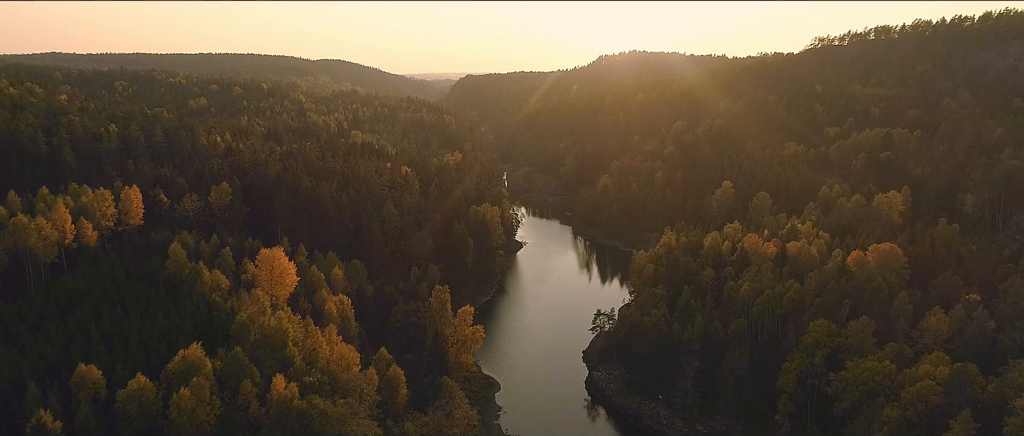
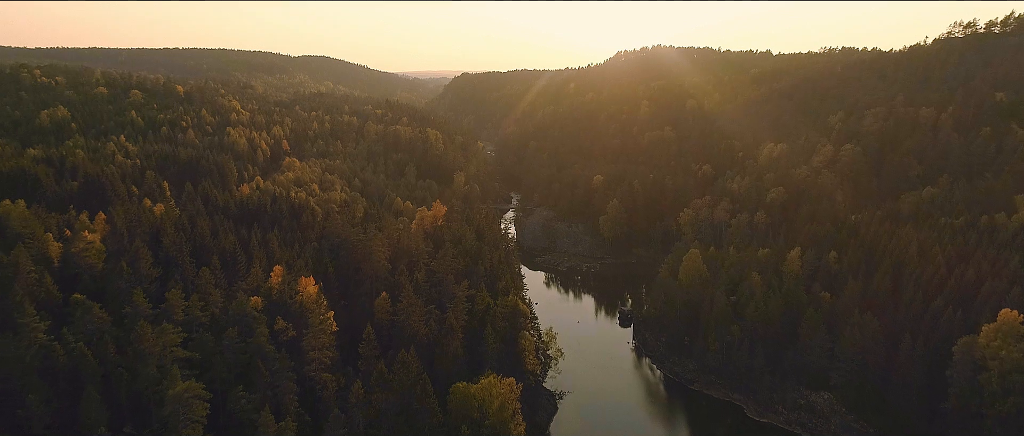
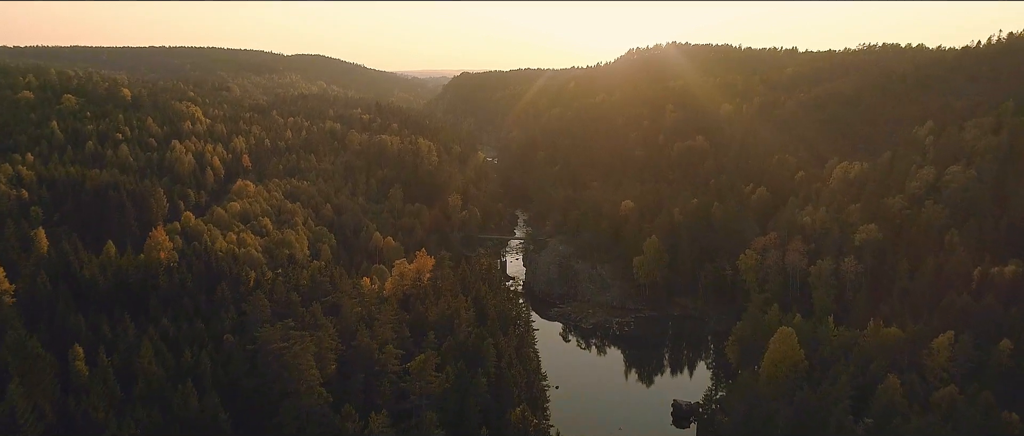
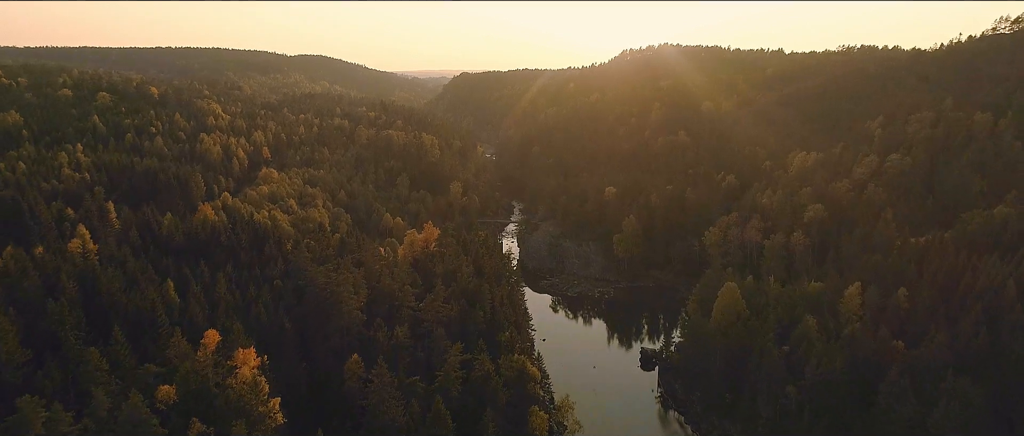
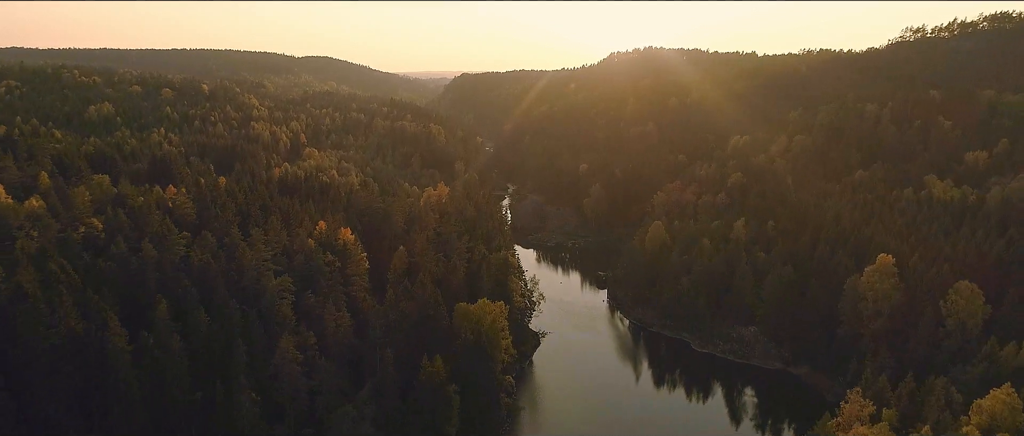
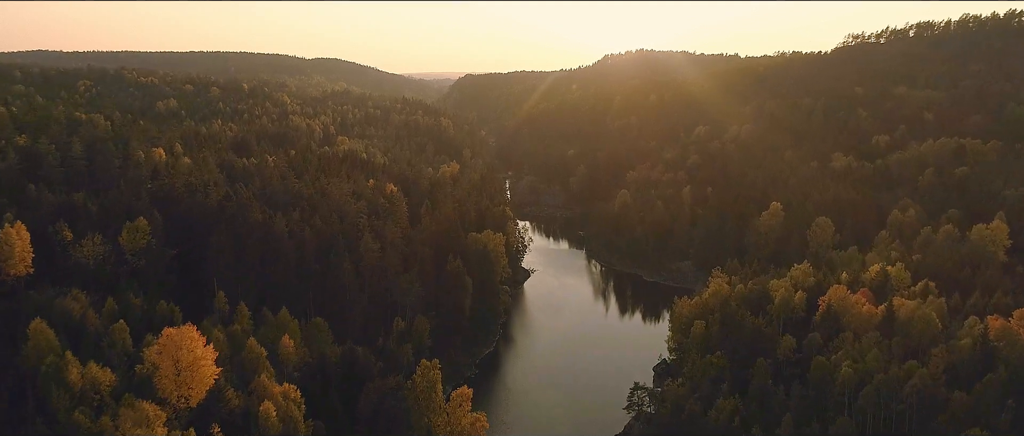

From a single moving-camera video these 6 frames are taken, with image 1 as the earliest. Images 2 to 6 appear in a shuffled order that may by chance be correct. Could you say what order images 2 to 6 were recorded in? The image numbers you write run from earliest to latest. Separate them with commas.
6, 5, 2, 4, 3
